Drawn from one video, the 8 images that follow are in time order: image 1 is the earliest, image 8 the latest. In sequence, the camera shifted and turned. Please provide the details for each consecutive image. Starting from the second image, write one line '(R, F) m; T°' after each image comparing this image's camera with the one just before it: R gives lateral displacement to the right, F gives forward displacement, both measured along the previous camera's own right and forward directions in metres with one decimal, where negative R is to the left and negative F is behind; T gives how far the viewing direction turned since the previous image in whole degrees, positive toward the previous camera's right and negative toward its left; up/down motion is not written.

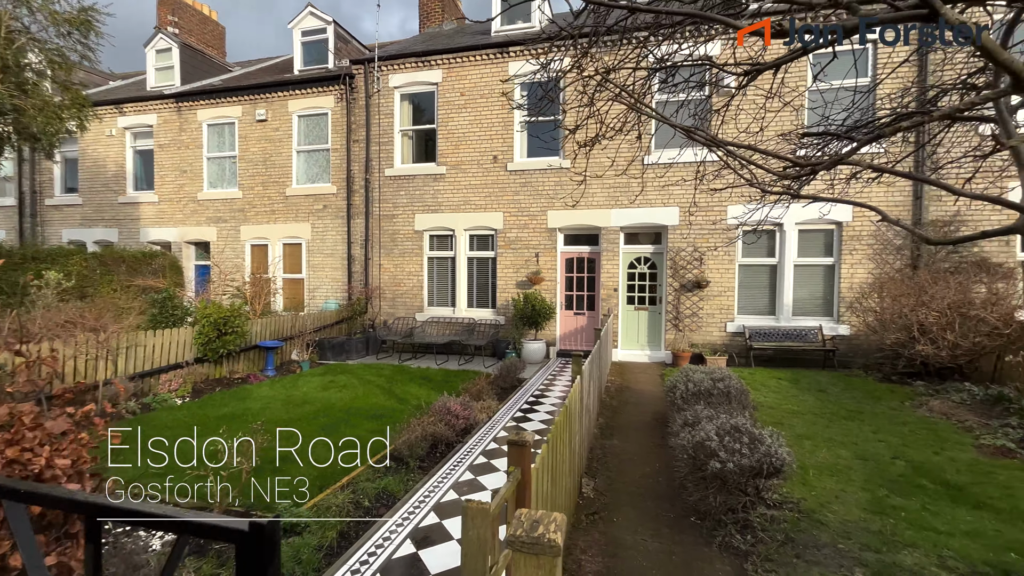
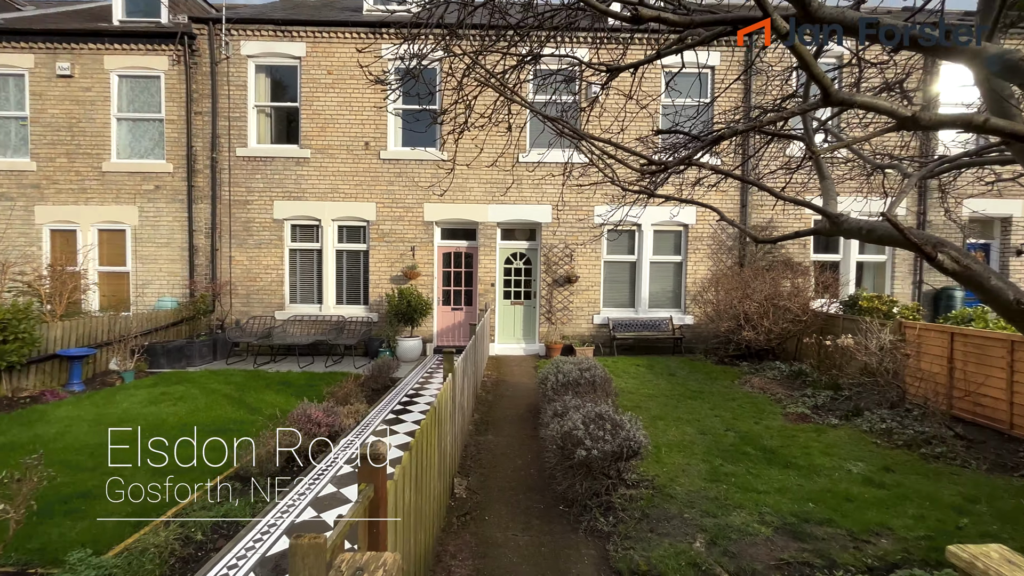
(+0.1, +0.1) m; +15°
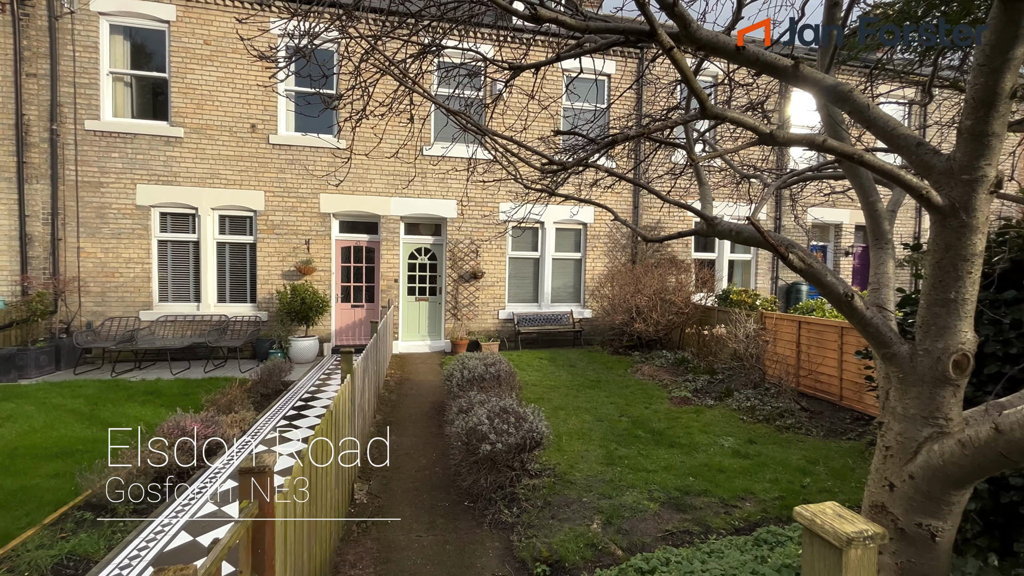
(0.0, 0.0) m; +12°
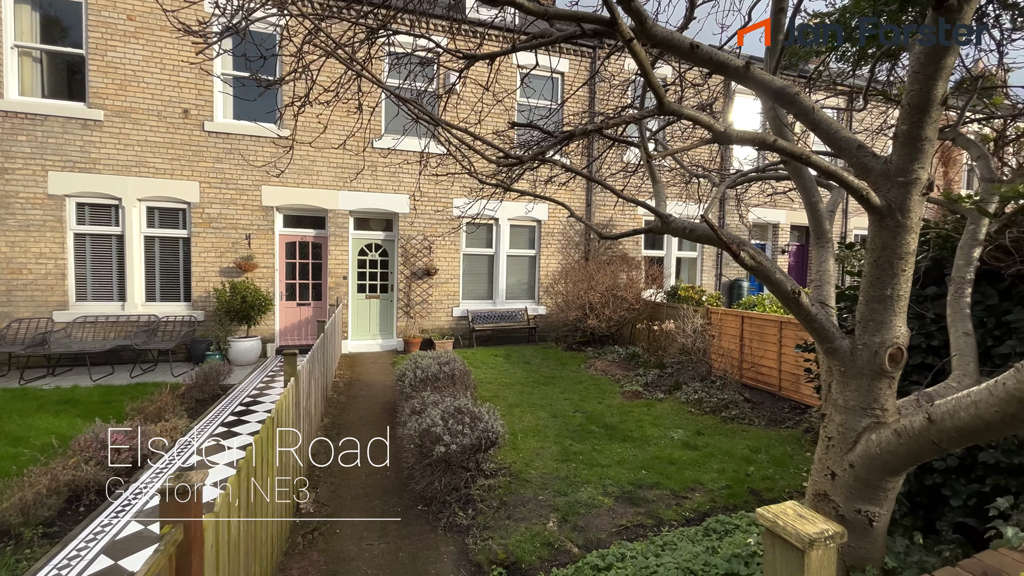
(0.0, +0.1) m; +6°
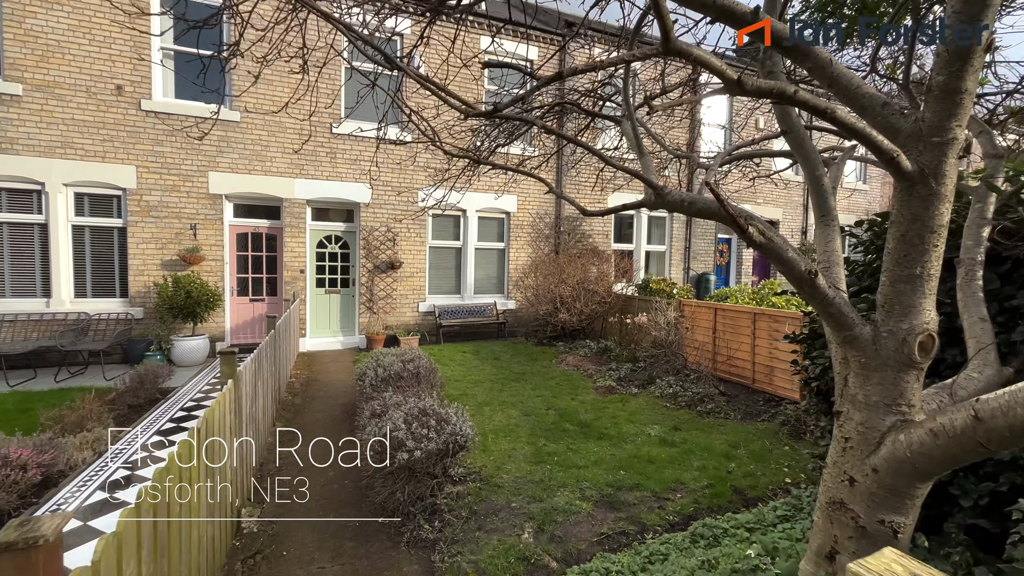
(0.0, +0.3) m; +4°
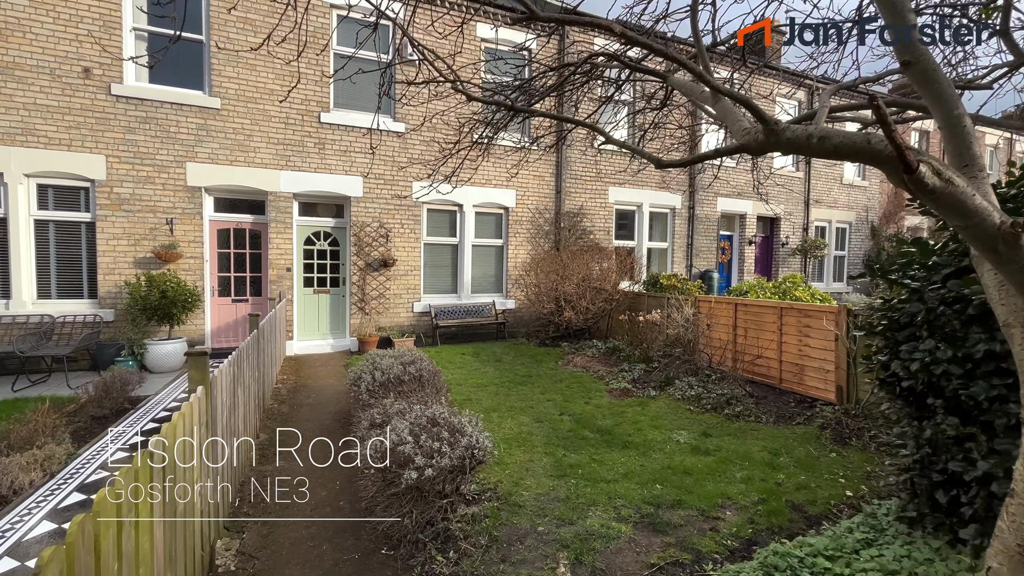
(-0.2, +0.5) m; +1°
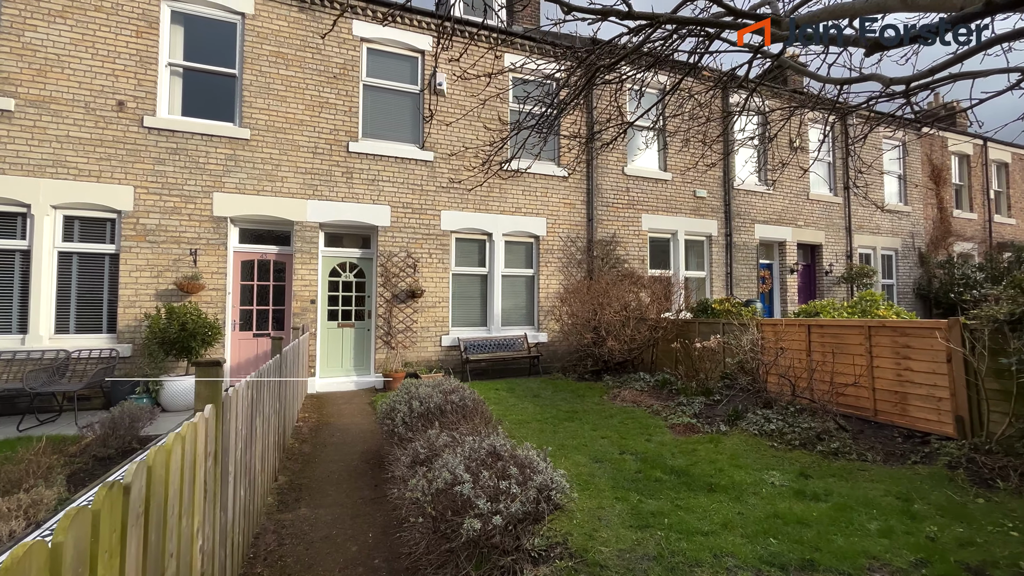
(-0.3, +0.5) m; -2°
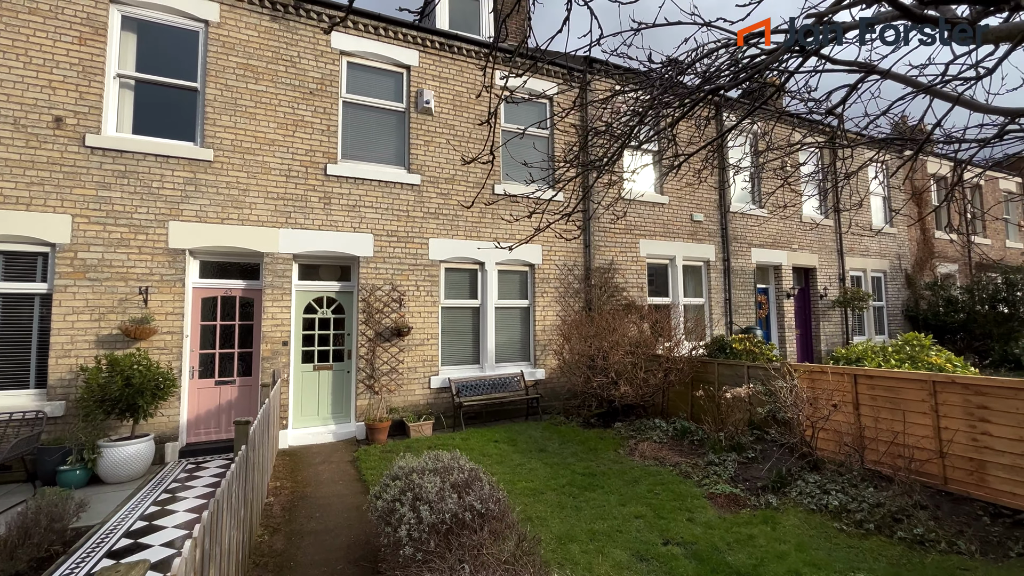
(-0.4, +0.7) m; +3°
